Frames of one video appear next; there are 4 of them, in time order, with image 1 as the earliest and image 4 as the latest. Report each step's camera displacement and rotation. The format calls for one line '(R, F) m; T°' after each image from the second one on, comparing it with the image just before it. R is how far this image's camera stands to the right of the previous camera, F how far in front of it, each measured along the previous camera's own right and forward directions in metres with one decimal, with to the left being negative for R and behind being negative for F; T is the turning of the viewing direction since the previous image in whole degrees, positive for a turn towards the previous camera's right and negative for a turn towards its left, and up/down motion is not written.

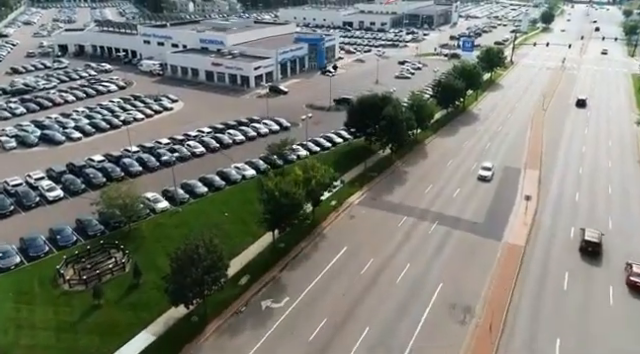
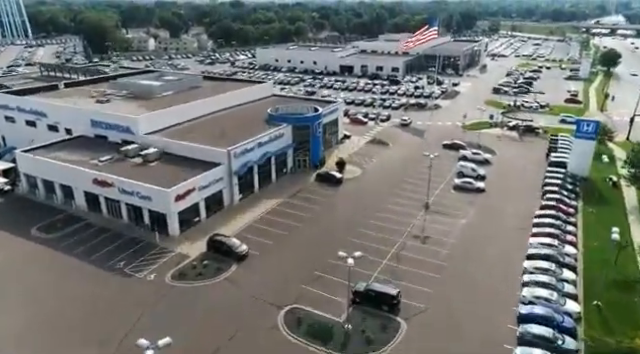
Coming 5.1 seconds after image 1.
(-0.6, +39.5) m; +1°
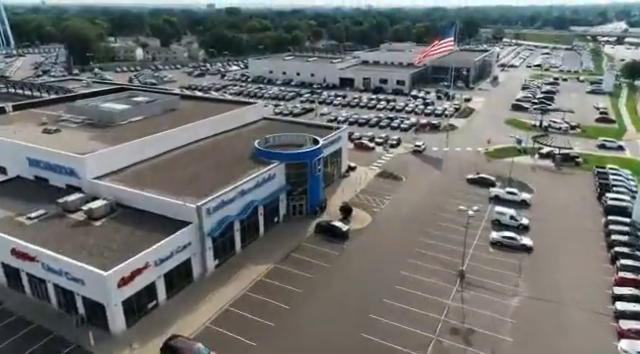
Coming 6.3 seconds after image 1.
(-0.2, +10.1) m; 0°
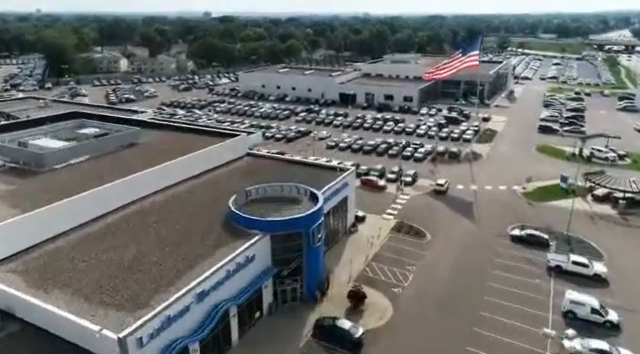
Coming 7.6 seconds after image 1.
(-0.2, +11.6) m; 0°
